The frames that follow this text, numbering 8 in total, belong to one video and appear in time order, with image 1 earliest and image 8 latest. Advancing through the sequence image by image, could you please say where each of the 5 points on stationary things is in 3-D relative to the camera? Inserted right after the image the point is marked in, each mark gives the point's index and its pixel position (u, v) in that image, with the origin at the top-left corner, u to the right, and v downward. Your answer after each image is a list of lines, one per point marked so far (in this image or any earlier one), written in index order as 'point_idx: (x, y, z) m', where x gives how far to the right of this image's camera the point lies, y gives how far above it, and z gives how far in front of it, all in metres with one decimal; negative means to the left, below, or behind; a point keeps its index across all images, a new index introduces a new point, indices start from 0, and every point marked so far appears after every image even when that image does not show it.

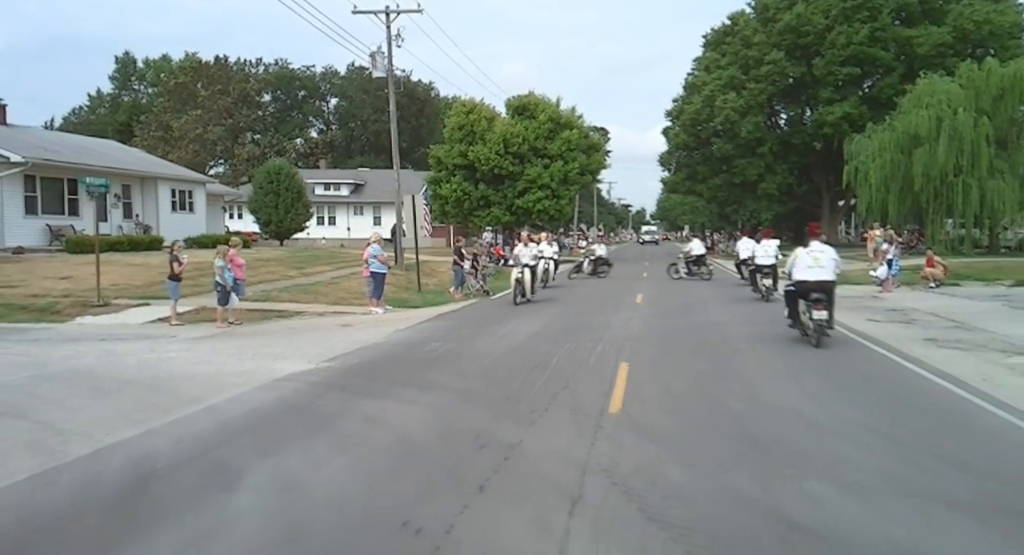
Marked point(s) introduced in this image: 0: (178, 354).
0: (-5.8, -1.3, +13.4) m
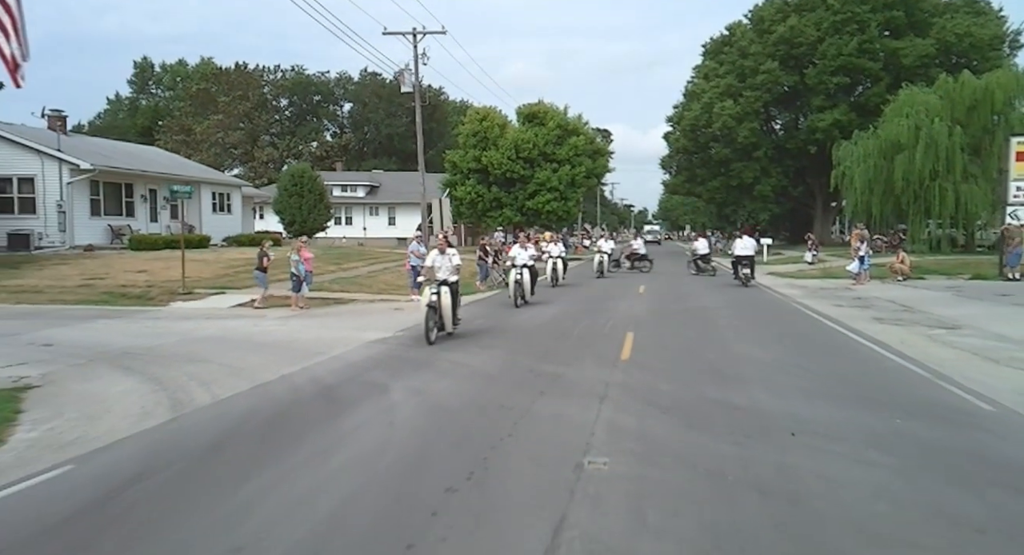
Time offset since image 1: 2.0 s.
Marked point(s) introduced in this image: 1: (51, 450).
0: (-5.2, -1.1, +16.9) m
1: (-4.4, -1.7, +7.2) m
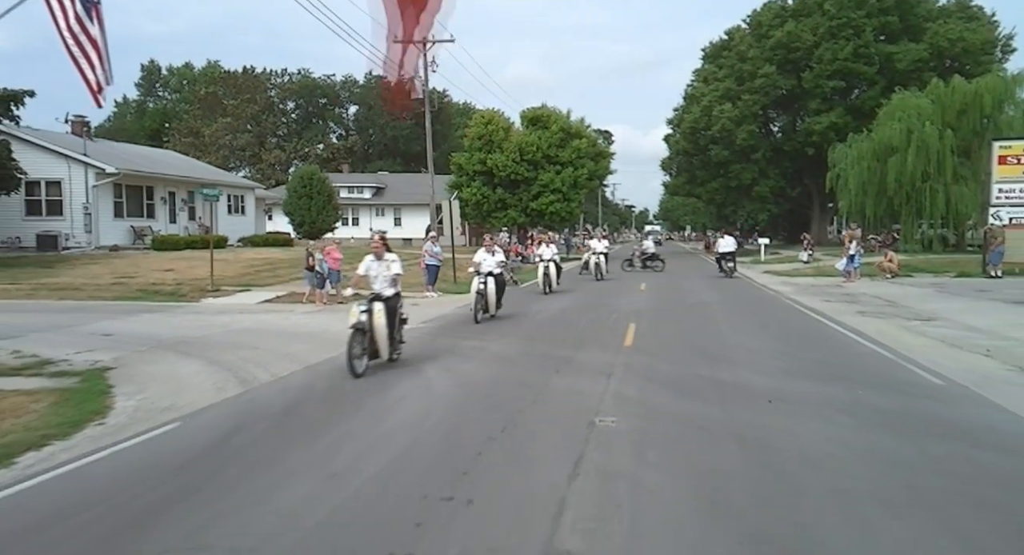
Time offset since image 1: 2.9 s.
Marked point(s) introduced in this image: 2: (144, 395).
0: (-4.9, -1.0, +18.3) m
1: (-4.1, -1.6, +8.7) m
2: (-4.8, -1.5, +9.7) m
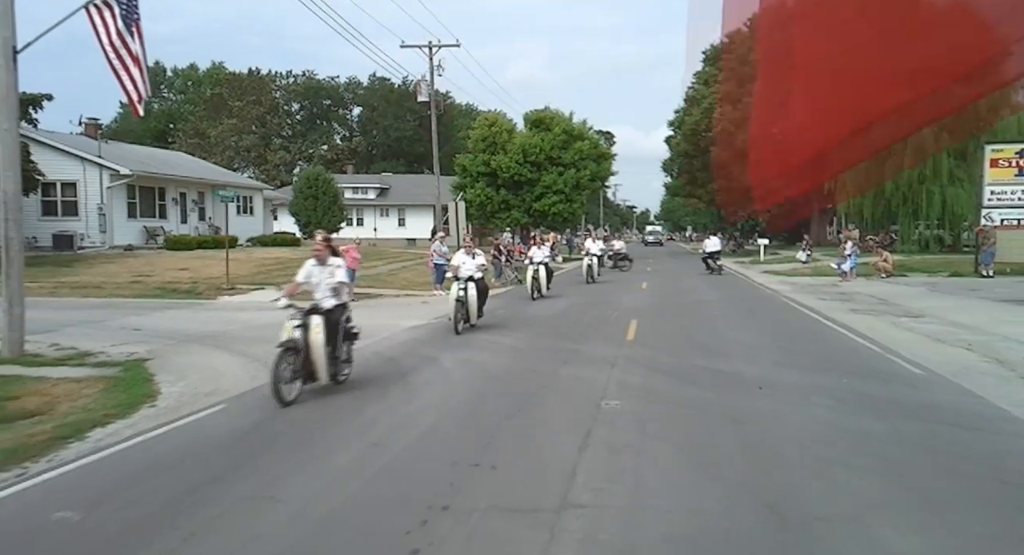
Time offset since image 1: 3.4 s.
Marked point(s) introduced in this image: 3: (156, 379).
0: (-4.7, -1.0, +19.1) m
1: (-4.0, -1.5, +9.5) m
2: (-4.6, -1.5, +10.6) m
3: (-5.1, -1.5, +10.8) m
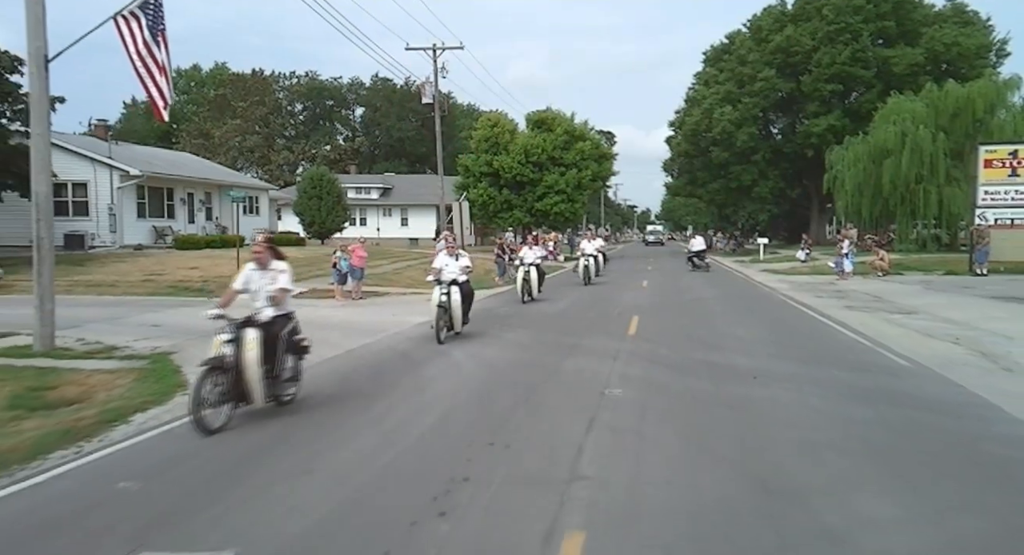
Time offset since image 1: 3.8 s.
0: (-4.6, -0.9, +19.8) m
1: (-3.9, -1.5, +10.1) m
2: (-4.5, -1.4, +11.2) m
3: (-5.0, -1.4, +11.4) m
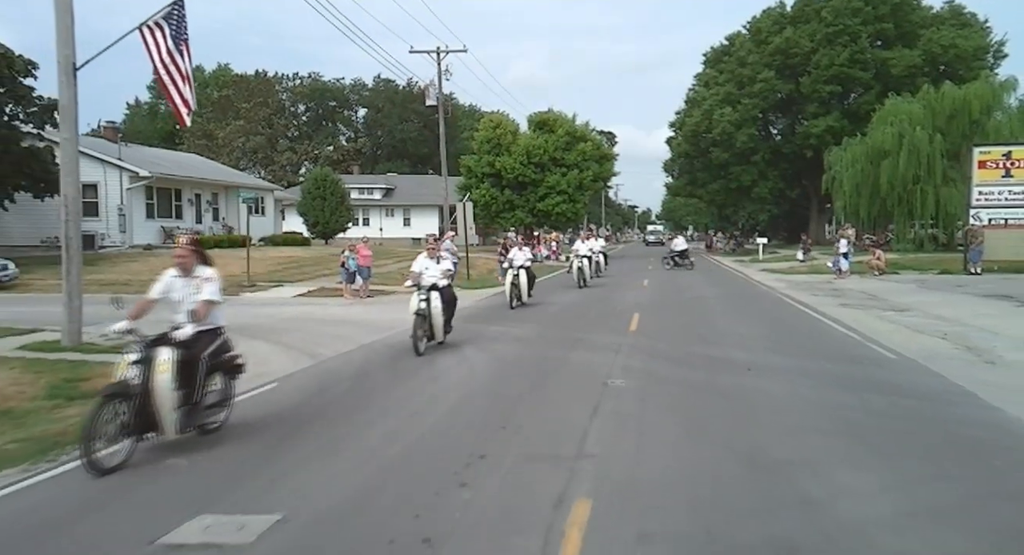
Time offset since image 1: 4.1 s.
0: (-4.5, -0.9, +20.4) m
1: (-3.7, -1.4, +10.7) m
2: (-4.4, -1.4, +11.8) m
3: (-4.9, -1.4, +12.0) m
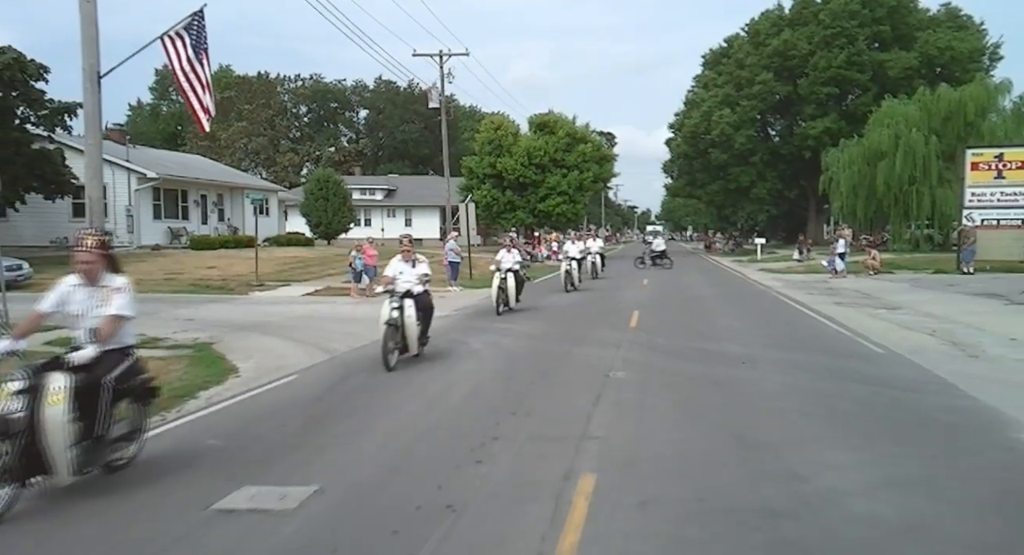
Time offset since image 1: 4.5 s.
0: (-4.4, -0.9, +21.0) m
1: (-3.6, -1.4, +11.3) m
2: (-4.3, -1.4, +12.4) m
3: (-4.8, -1.3, +12.6) m
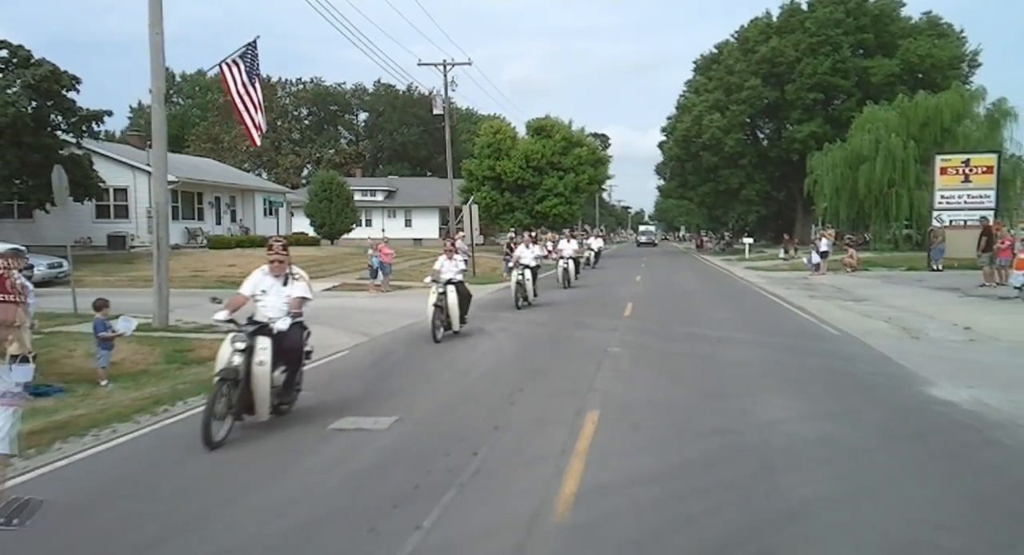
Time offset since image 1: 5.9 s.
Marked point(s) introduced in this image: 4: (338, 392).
0: (-4.2, -0.8, +23.1) m
1: (-3.4, -1.3, +13.5) m
2: (-4.0, -1.2, +14.5) m
3: (-4.6, -1.2, +14.8) m
4: (-2.3, -1.5, +10.0) m
